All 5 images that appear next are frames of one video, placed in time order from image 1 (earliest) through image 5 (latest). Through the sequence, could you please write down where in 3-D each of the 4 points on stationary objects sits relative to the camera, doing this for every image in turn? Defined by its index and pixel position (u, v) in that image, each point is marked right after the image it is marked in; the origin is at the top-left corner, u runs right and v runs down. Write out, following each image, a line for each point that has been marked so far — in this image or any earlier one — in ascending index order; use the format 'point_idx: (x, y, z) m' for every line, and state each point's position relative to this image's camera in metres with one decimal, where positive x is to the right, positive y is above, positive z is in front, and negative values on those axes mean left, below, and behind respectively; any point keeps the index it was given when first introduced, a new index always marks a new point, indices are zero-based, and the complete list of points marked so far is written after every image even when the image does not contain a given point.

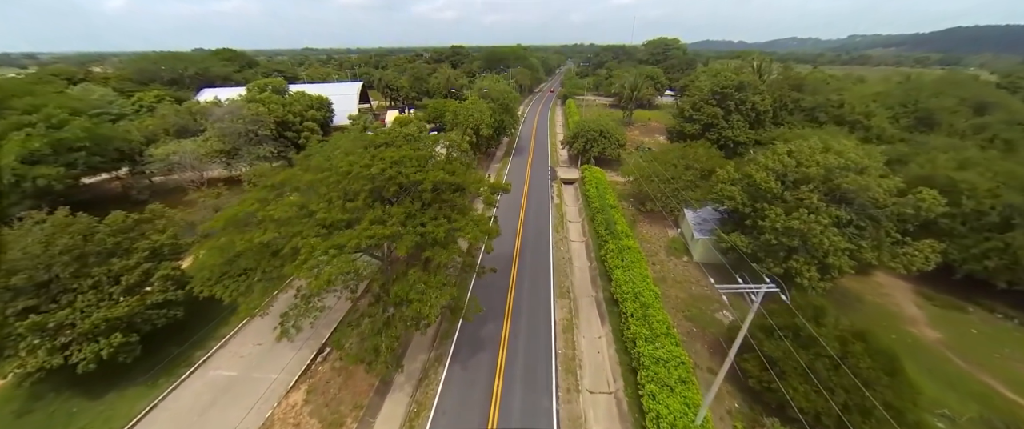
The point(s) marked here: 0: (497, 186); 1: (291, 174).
0: (-0.8, +1.6, +17.5) m
1: (-11.5, +2.1, +15.9) m
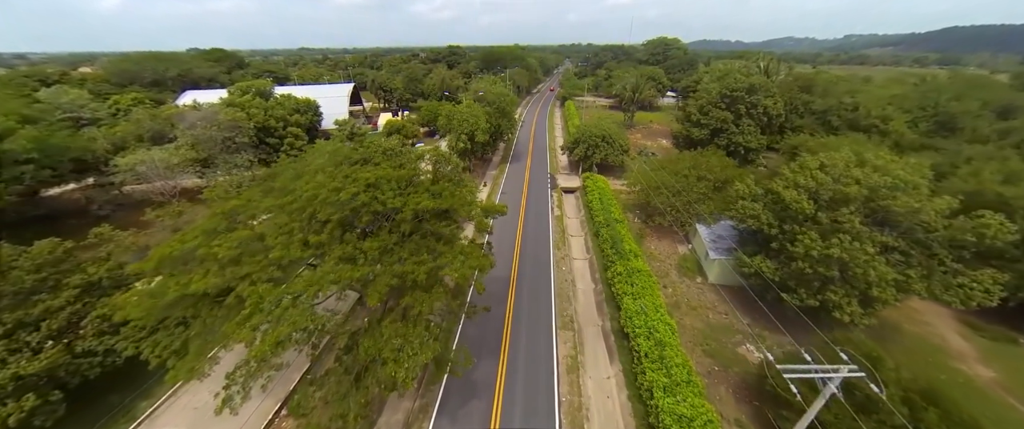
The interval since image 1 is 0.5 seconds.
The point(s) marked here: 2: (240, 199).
0: (-1.0, +0.3, +15.2) m
1: (-11.7, +0.8, +13.6) m
2: (-12.0, +0.7, +13.4) m
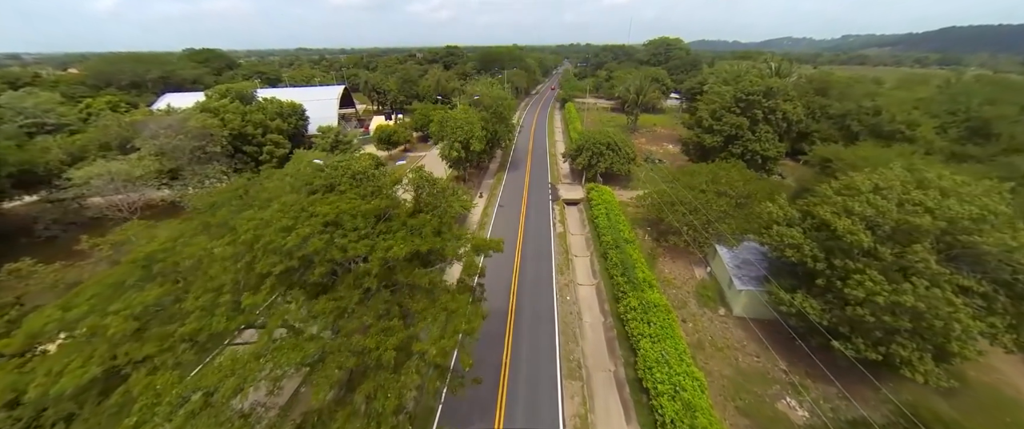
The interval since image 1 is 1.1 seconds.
0: (-1.1, -1.1, +12.5) m
1: (-11.8, -0.7, +10.9) m
2: (-12.1, -0.8, +10.7) m
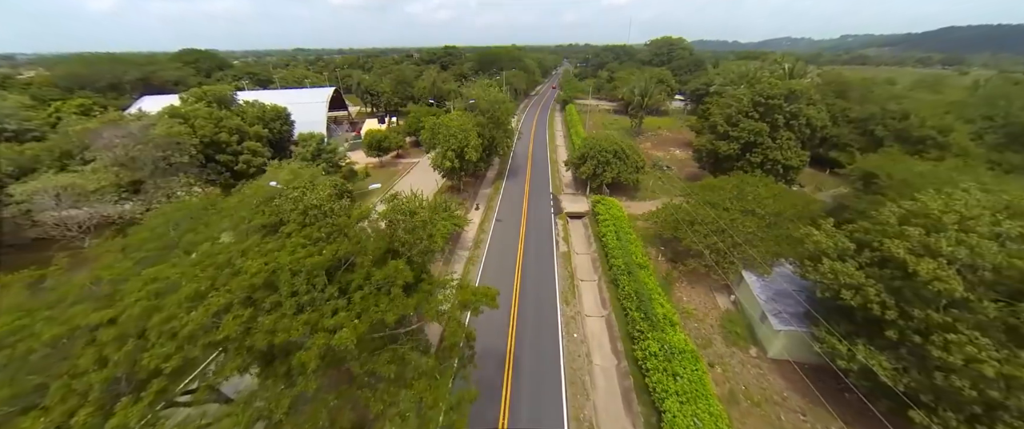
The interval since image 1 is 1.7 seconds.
0: (-1.2, -2.5, +9.8) m
1: (-11.9, -2.1, +8.1) m
2: (-12.2, -2.2, +7.9) m
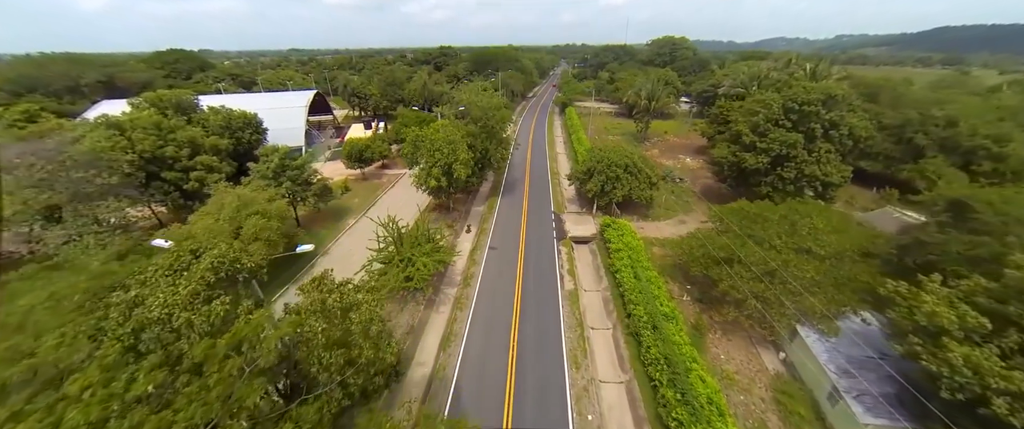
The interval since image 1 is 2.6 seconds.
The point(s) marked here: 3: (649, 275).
0: (-1.4, -4.6, +5.7) m
1: (-12.0, -4.3, +3.9) m
2: (-12.3, -4.4, +3.7) m
3: (+8.9, -3.9, +19.9) m
